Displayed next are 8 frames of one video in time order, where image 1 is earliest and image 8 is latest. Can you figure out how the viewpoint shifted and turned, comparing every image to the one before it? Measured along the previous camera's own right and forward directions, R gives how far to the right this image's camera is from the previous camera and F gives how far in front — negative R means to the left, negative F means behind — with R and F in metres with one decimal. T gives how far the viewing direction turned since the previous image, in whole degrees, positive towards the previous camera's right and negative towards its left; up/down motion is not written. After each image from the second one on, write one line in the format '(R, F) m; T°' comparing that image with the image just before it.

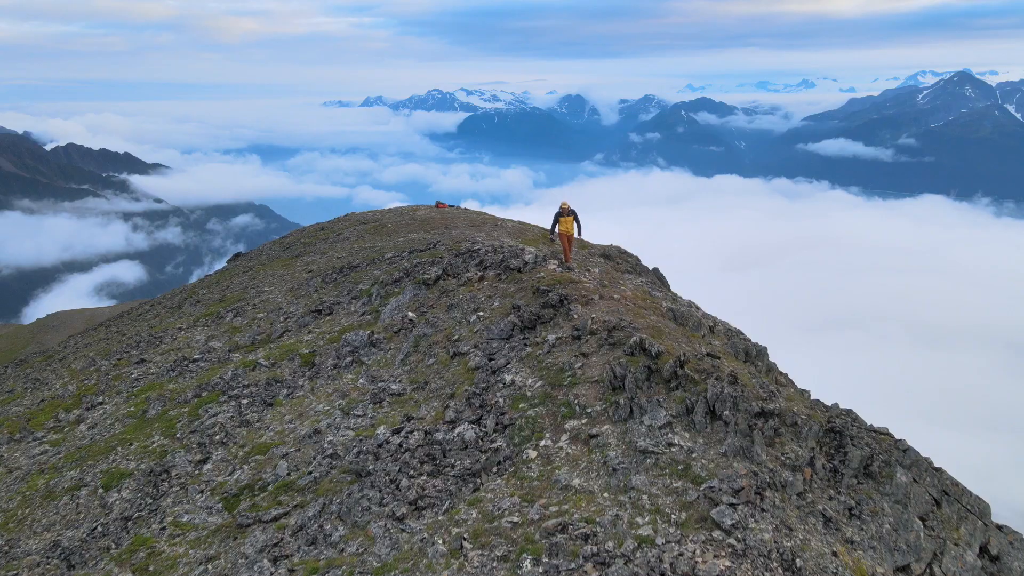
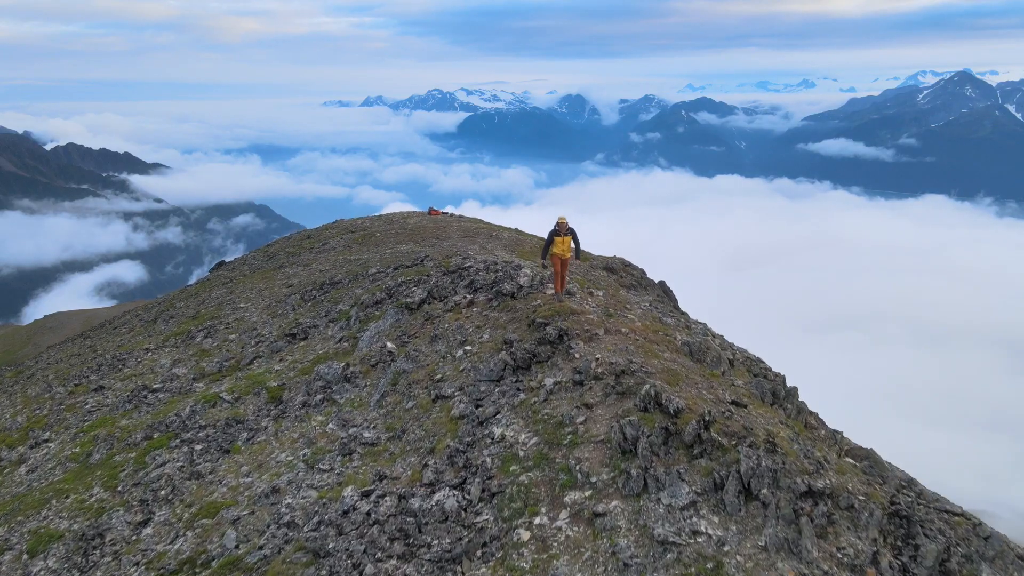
(+0.3, +3.6) m; 0°
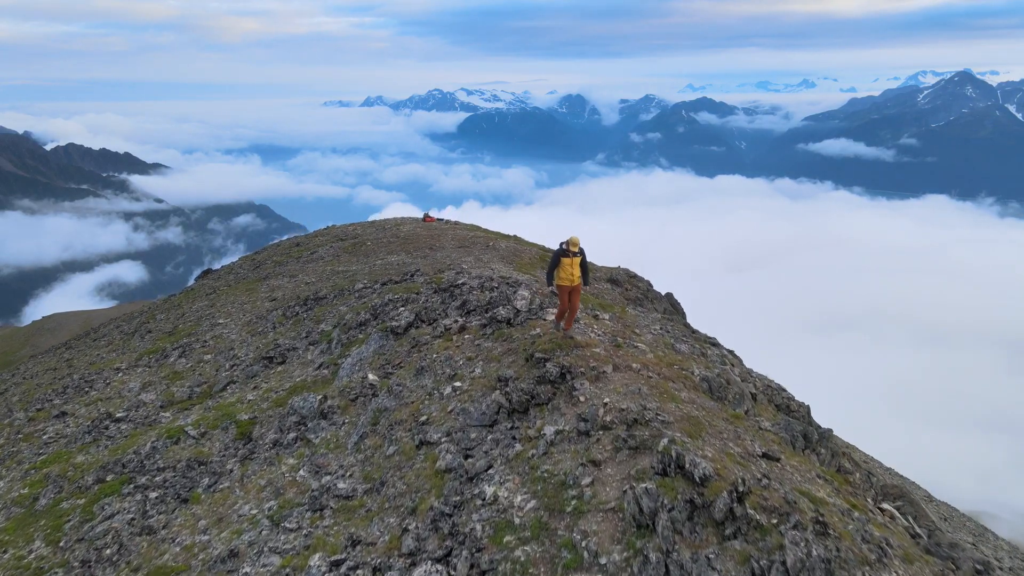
(+0.1, +2.9) m; 0°
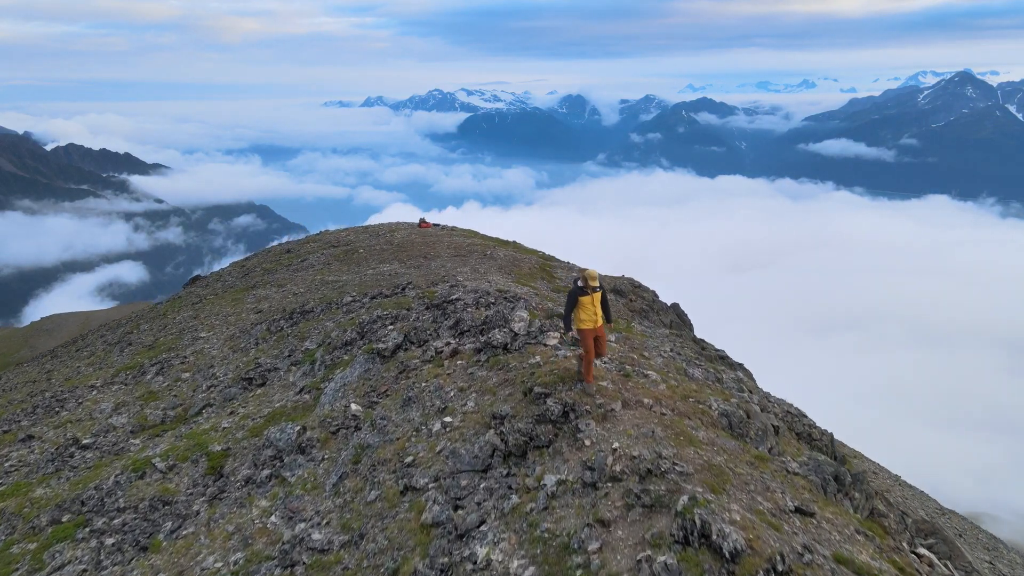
(+0.1, +2.2) m; 0°
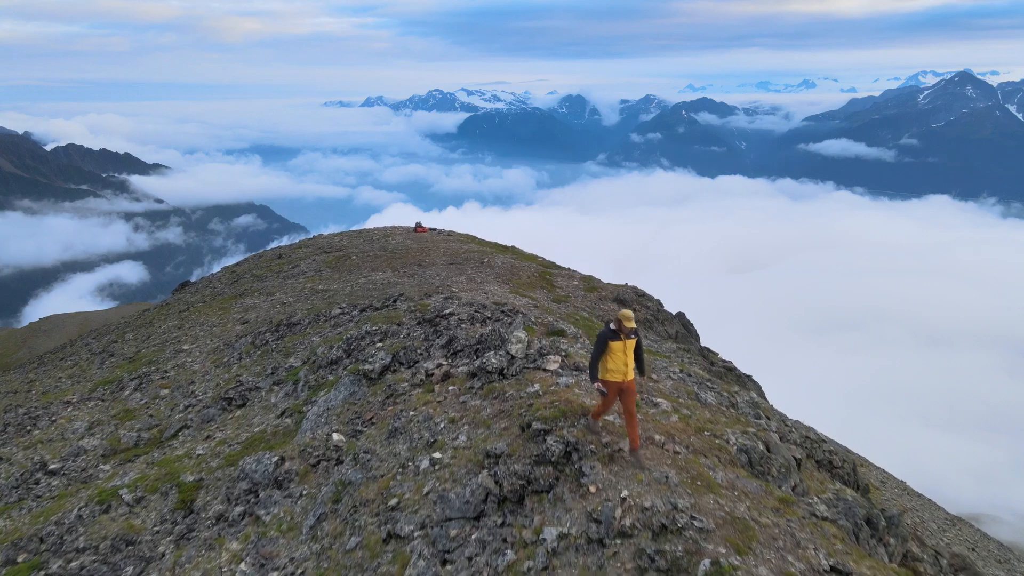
(+0.1, +1.9) m; 0°
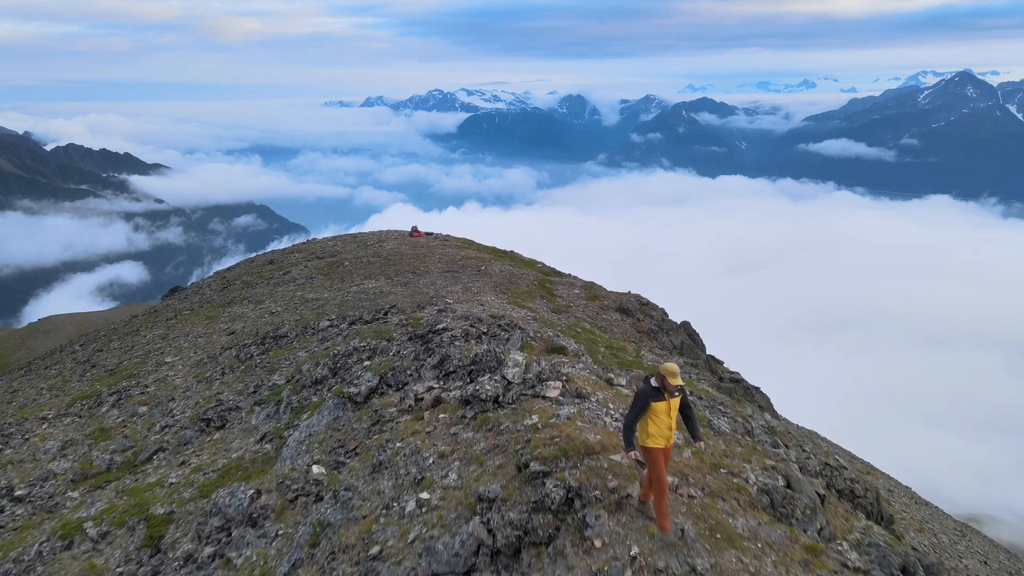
(+0.1, +1.7) m; 0°
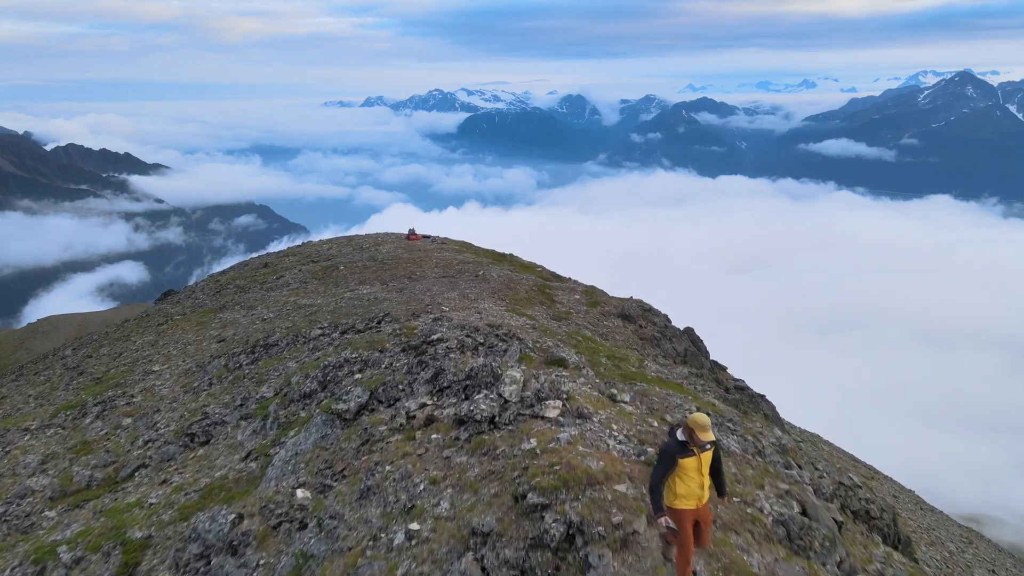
(+0.1, +1.1) m; 0°
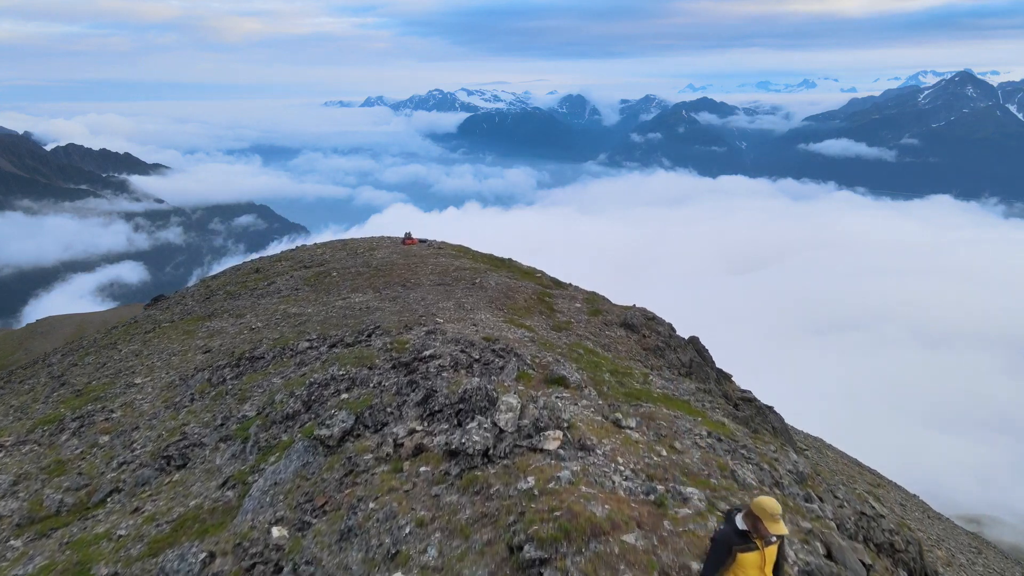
(+0.1, +1.5) m; 0°
